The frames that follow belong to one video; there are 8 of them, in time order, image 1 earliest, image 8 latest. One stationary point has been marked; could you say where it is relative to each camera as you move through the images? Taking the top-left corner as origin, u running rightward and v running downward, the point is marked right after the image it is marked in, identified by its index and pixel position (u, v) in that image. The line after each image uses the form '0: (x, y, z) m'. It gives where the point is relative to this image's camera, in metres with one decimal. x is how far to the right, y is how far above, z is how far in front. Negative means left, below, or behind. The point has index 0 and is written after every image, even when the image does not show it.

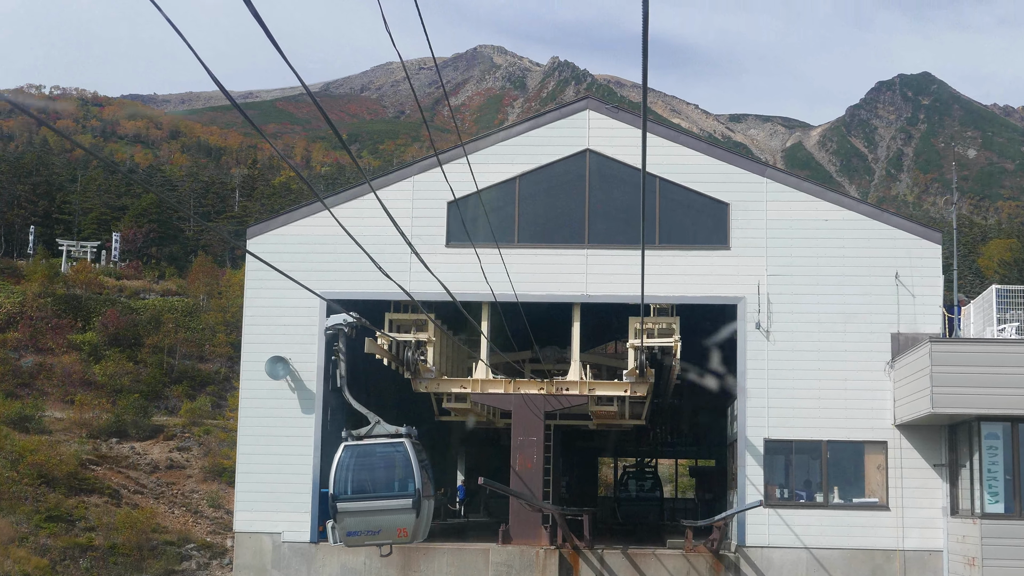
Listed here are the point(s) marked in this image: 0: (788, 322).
0: (+3.4, -0.4, +19.1) m
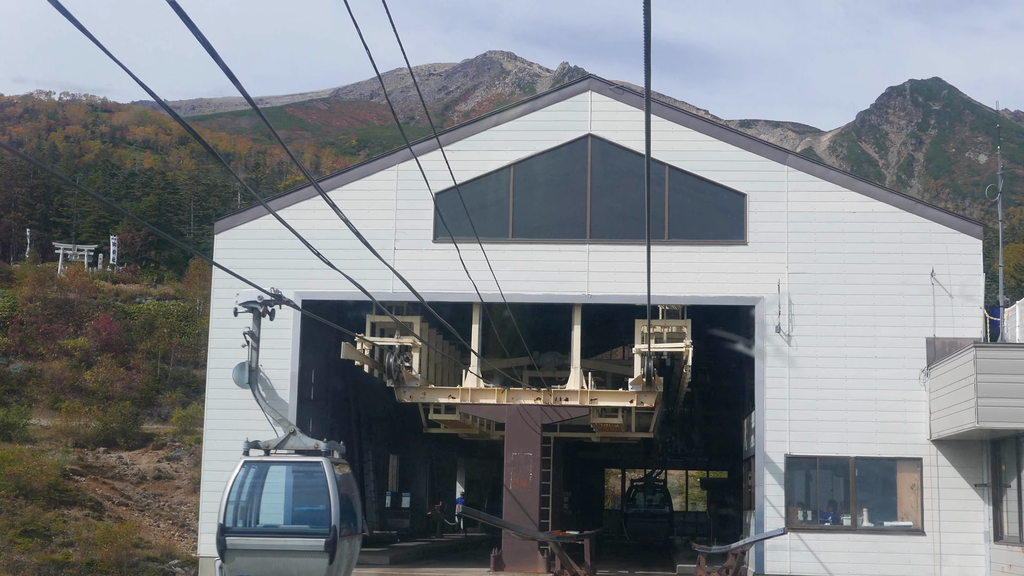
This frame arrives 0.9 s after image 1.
0: (+3.4, -0.4, +17.2) m
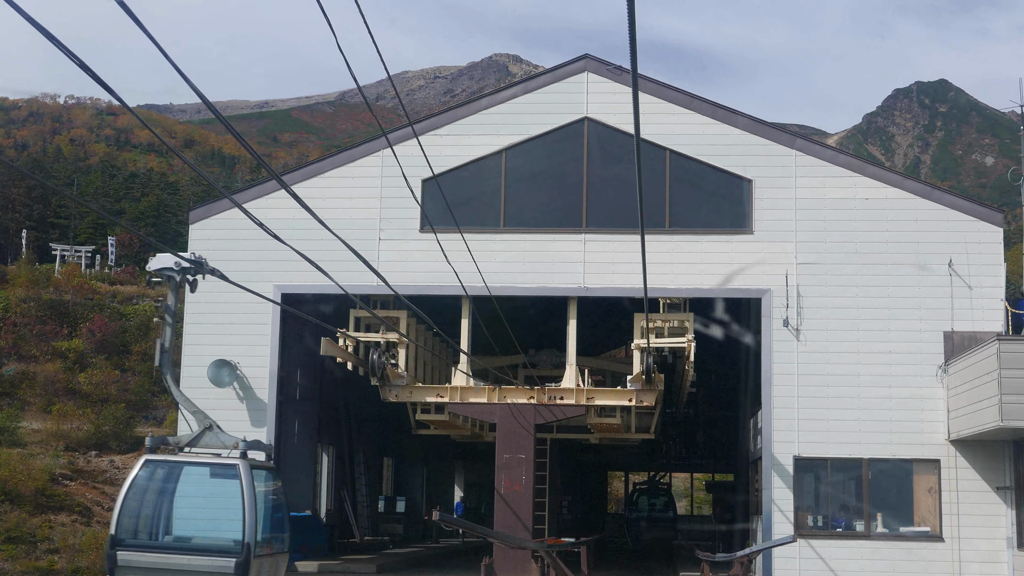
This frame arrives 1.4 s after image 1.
0: (+3.3, -0.3, +16.2) m
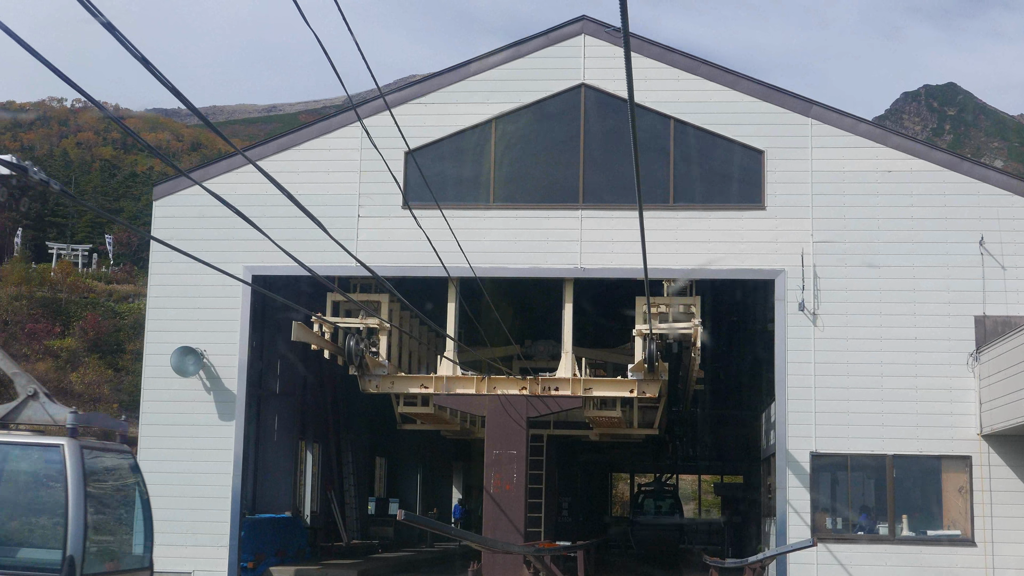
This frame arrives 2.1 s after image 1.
0: (+3.2, -0.1, +14.8) m
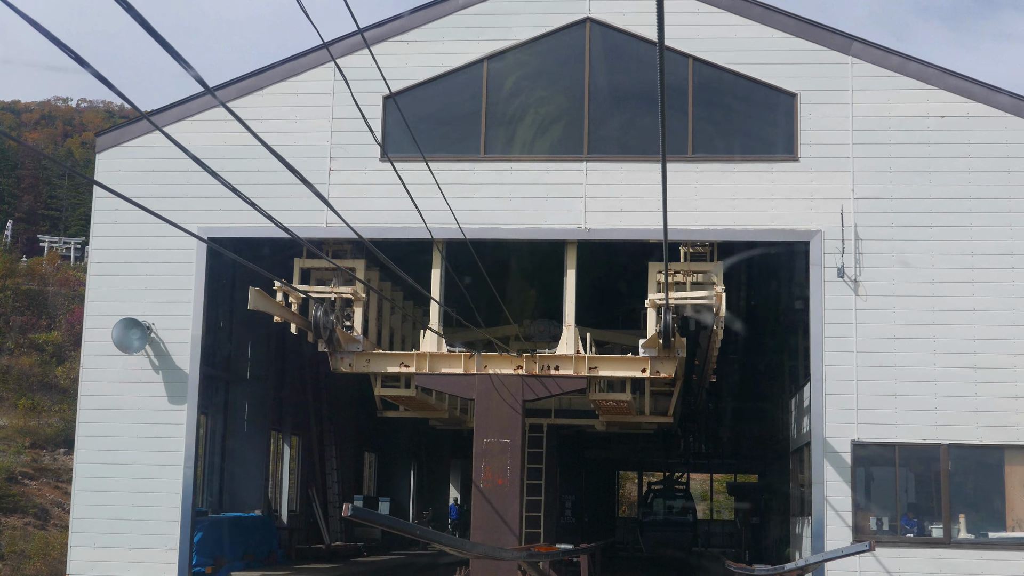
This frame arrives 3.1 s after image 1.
0: (+3.1, +0.2, +12.8) m
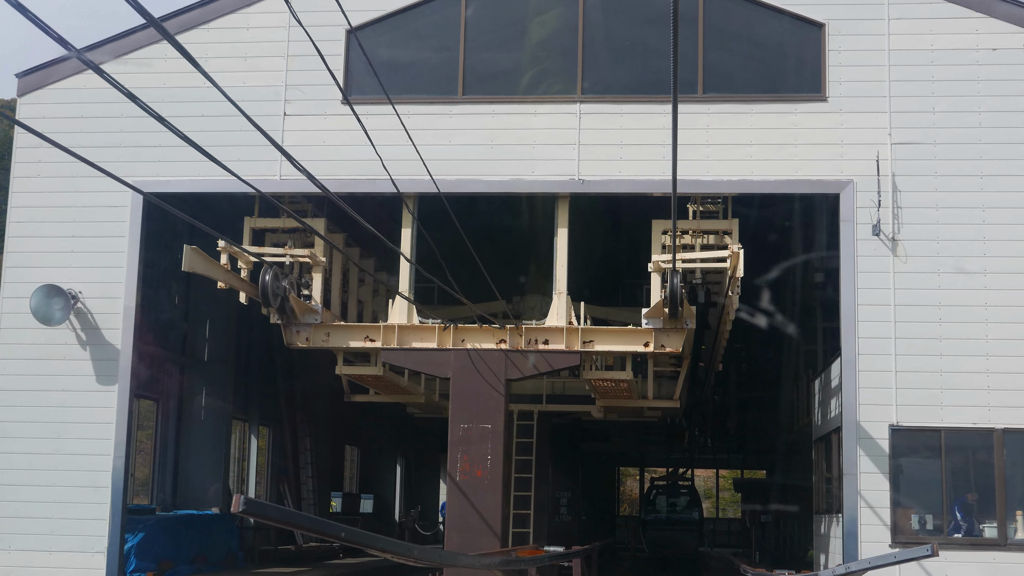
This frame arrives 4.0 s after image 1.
0: (+3.0, +0.4, +11.0) m
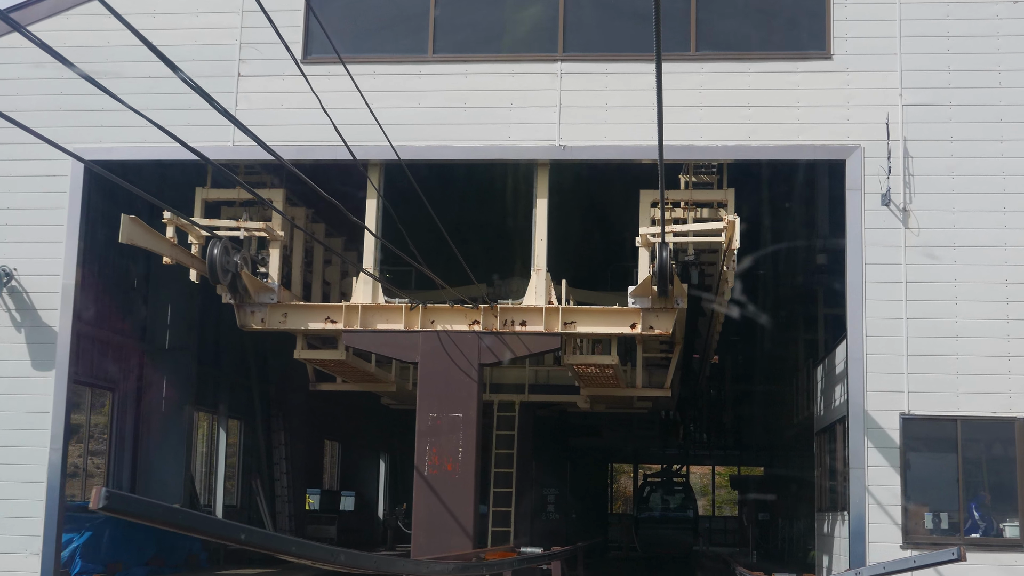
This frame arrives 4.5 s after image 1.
0: (+2.8, +0.6, +10.0) m
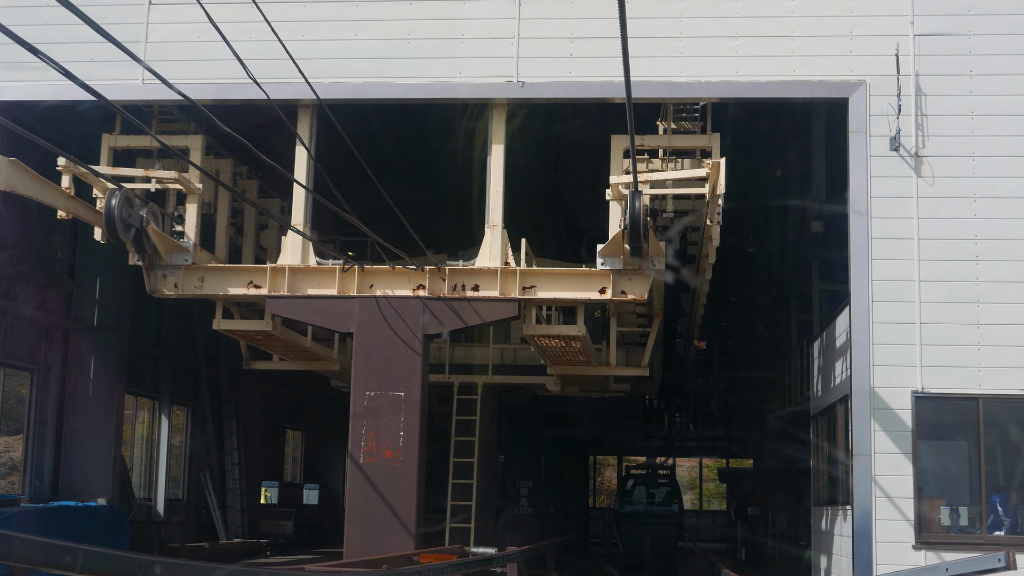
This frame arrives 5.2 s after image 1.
0: (+2.5, +0.8, +8.6) m
